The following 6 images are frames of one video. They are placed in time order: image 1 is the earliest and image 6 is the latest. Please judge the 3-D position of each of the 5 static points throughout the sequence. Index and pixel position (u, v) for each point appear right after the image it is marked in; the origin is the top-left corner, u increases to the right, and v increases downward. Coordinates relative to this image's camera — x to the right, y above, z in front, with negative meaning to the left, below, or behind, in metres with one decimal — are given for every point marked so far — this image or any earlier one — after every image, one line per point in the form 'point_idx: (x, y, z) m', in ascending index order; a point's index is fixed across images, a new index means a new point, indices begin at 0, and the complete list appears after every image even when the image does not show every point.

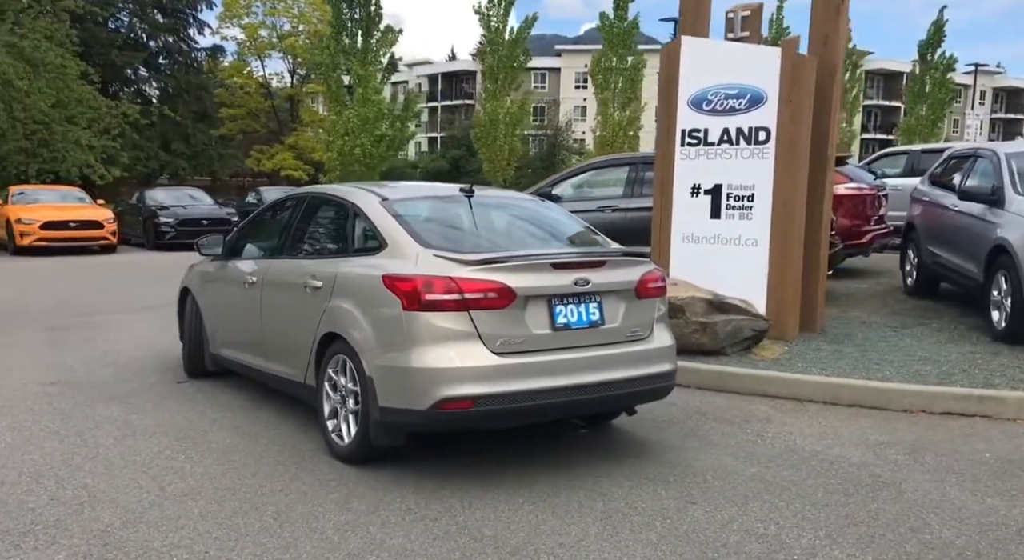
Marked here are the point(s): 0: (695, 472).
0: (+0.9, -0.9, +4.2) m
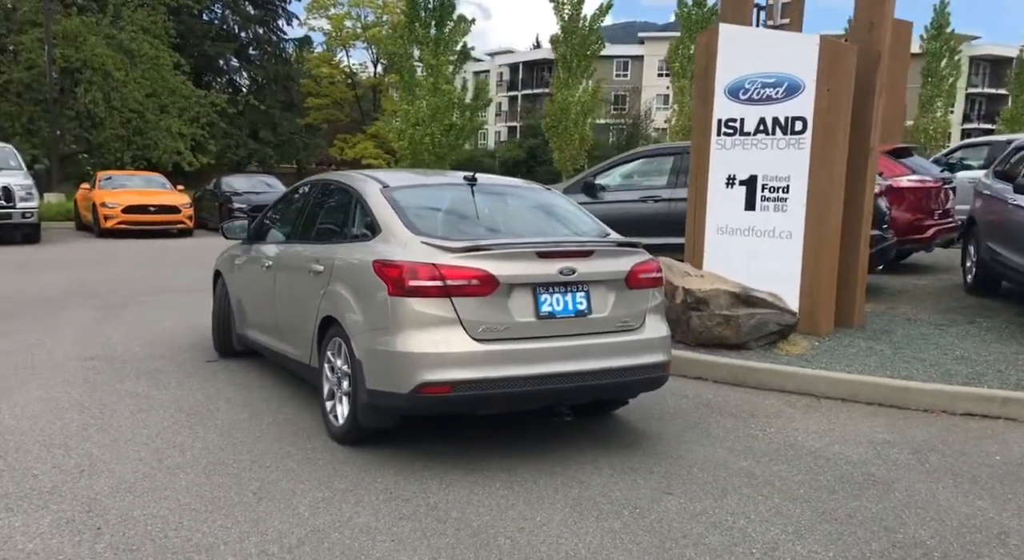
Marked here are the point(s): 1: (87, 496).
0: (+0.8, -0.9, +4.2) m
1: (-1.7, -0.9, +3.4) m
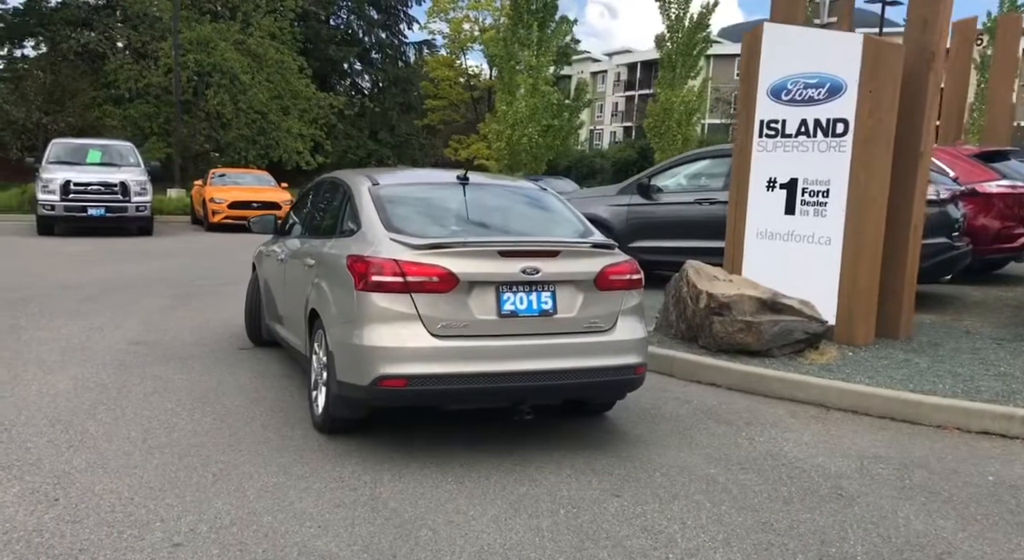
0: (+0.7, -0.9, +4.1) m
1: (-2.0, -0.8, +3.7) m
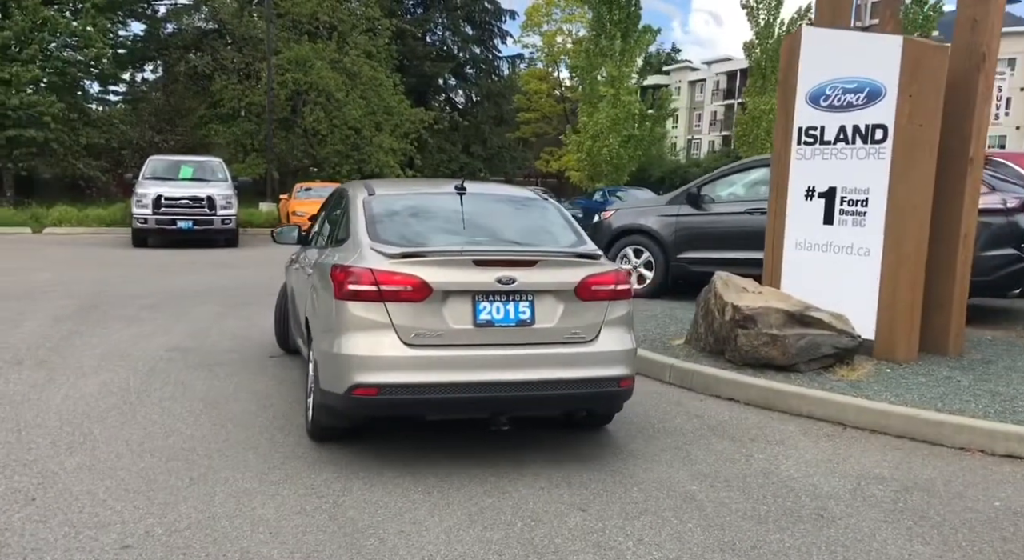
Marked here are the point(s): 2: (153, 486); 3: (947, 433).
0: (+0.6, -1.0, +4.0) m
1: (-2.1, -0.9, +3.9) m
2: (-1.6, -0.9, +3.7) m
3: (+2.6, -0.9, +4.9) m
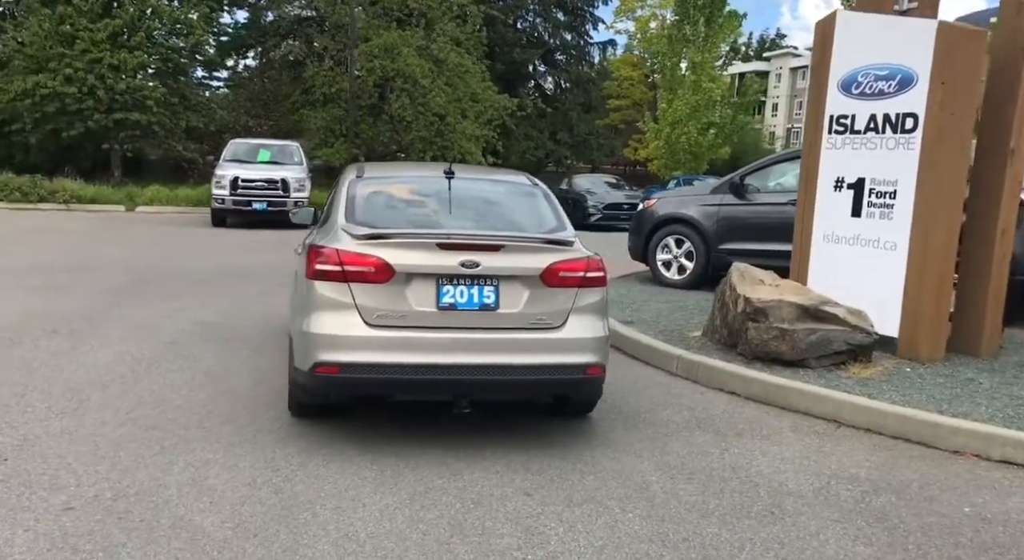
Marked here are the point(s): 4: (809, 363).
0: (+0.4, -0.9, +4.0) m
1: (-2.3, -0.7, +4.1) m
2: (-1.8, -0.8, +3.9) m
3: (+2.4, -0.9, +4.7) m
4: (+2.2, -0.6, +6.3) m
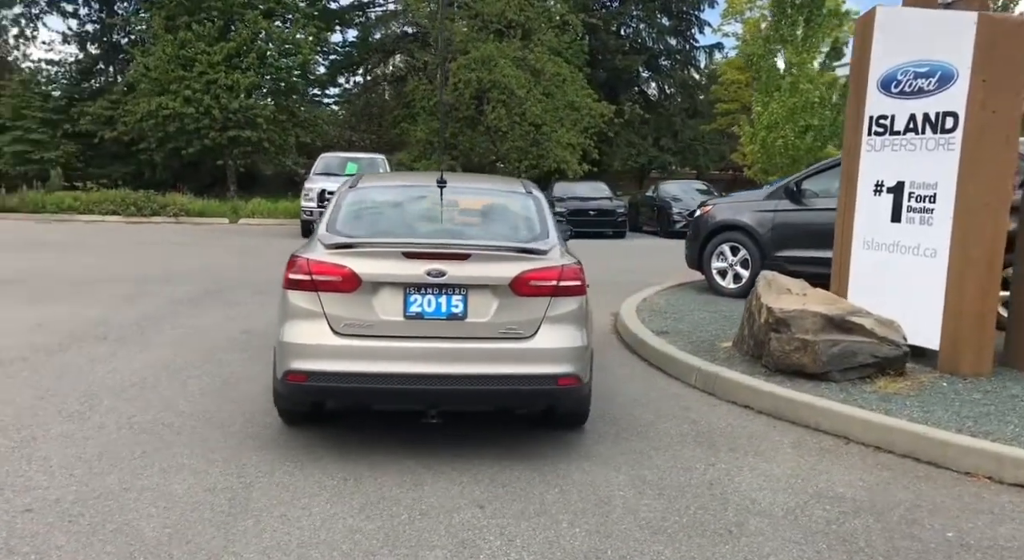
0: (+0.2, -0.9, +3.9) m
1: (-2.4, -0.8, +4.3) m
2: (-1.9, -0.8, +4.0) m
3: (+2.4, -0.9, +4.4) m
4: (+2.3, -0.7, +6.0) m
